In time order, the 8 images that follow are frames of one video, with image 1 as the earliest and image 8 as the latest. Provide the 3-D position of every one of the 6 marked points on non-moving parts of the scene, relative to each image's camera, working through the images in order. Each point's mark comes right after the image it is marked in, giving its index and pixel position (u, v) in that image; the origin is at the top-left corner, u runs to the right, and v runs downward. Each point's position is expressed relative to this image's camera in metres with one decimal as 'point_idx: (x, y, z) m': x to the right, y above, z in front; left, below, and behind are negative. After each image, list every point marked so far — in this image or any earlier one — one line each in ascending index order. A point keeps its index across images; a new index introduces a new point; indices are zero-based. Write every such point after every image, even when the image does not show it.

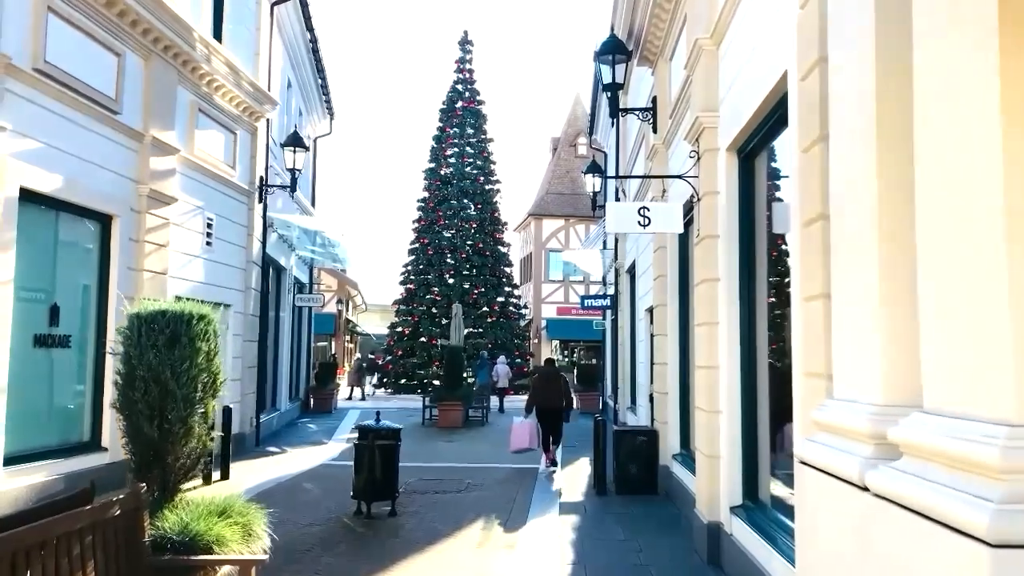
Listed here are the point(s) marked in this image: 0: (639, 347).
0: (+1.9, -0.9, +13.0) m
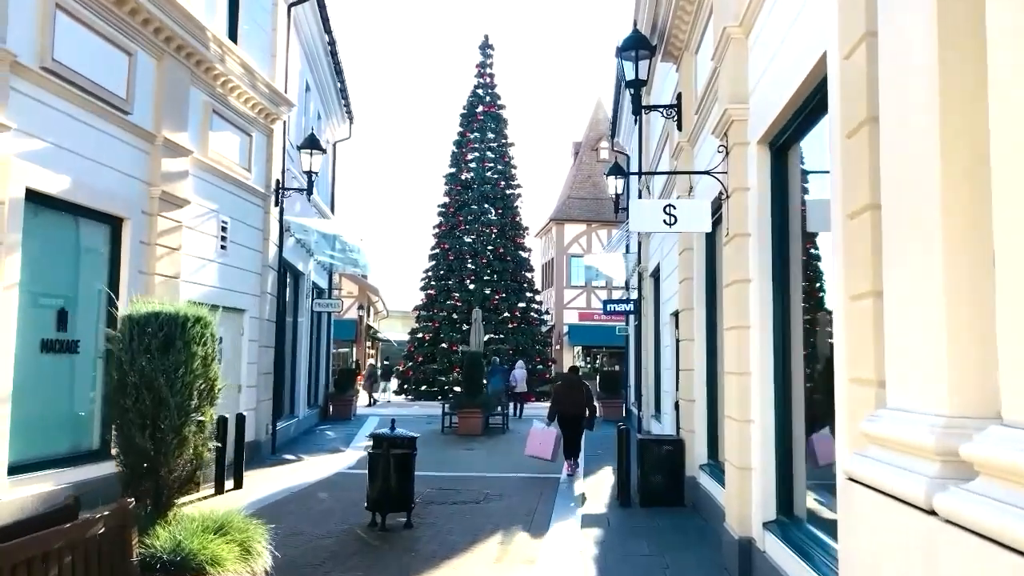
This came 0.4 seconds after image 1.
0: (+2.2, -1.0, +12.7) m
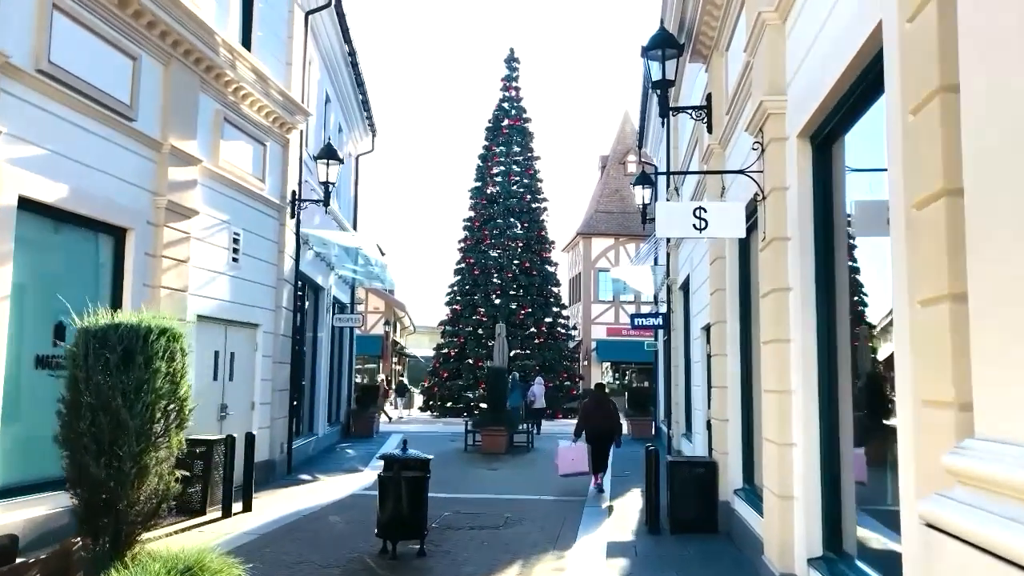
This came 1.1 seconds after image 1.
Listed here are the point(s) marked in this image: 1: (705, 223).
0: (+2.6, -1.1, +12.1) m
1: (+1.3, +0.4, +5.7) m
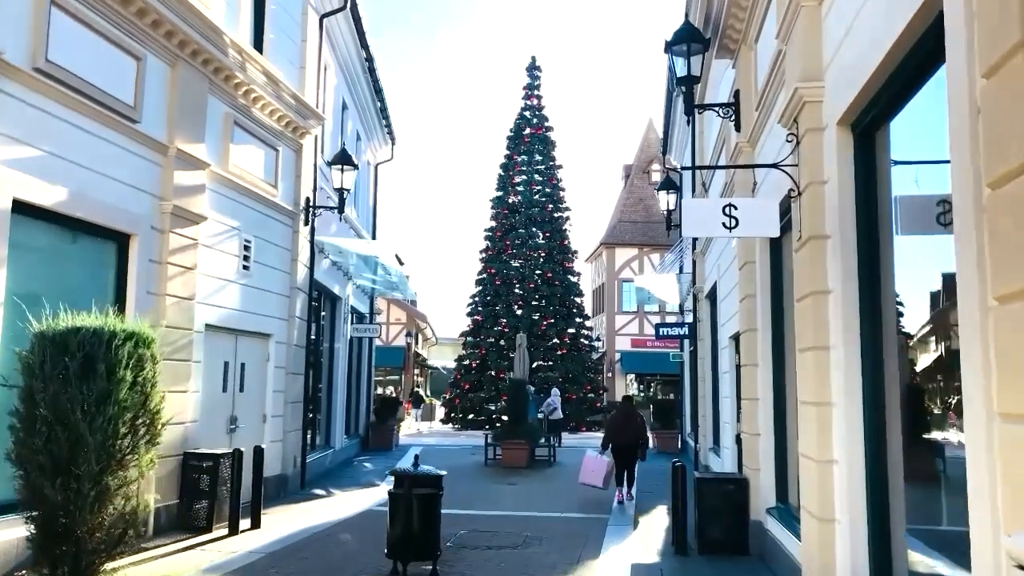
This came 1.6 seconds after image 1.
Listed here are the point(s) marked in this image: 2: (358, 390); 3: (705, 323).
0: (+2.8, -1.2, +11.6) m
1: (+1.4, +0.4, +5.3) m
2: (-3.5, -2.3, +19.6) m
3: (+3.2, -0.6, +14.2) m
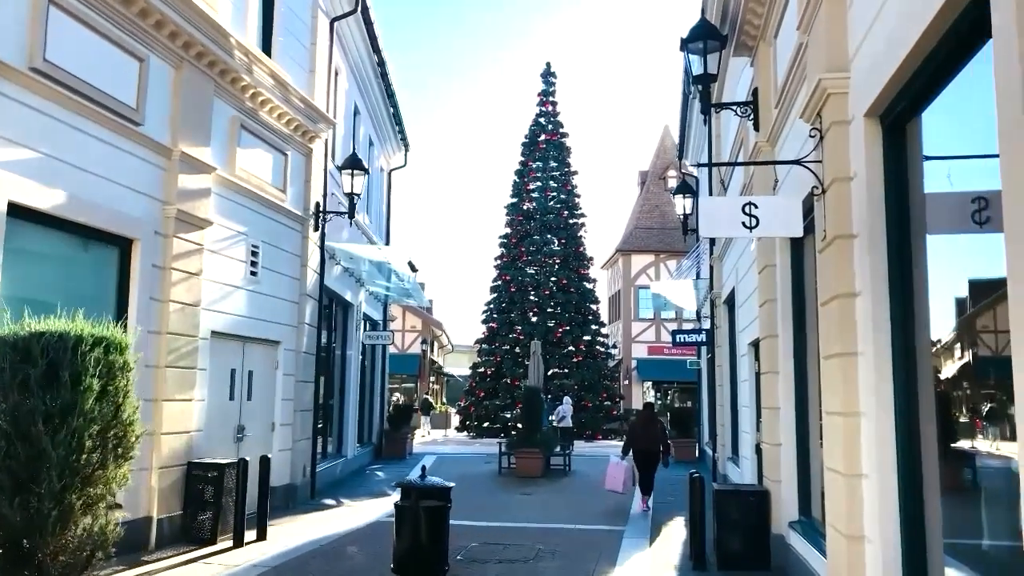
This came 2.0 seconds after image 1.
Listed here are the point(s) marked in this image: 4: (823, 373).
0: (+3.0, -1.3, +11.3) m
1: (+1.4, +0.4, +5.0) m
2: (-3.2, -2.5, +19.4) m
3: (+3.4, -0.7, +13.8) m
4: (+1.8, -0.5, +5.0) m
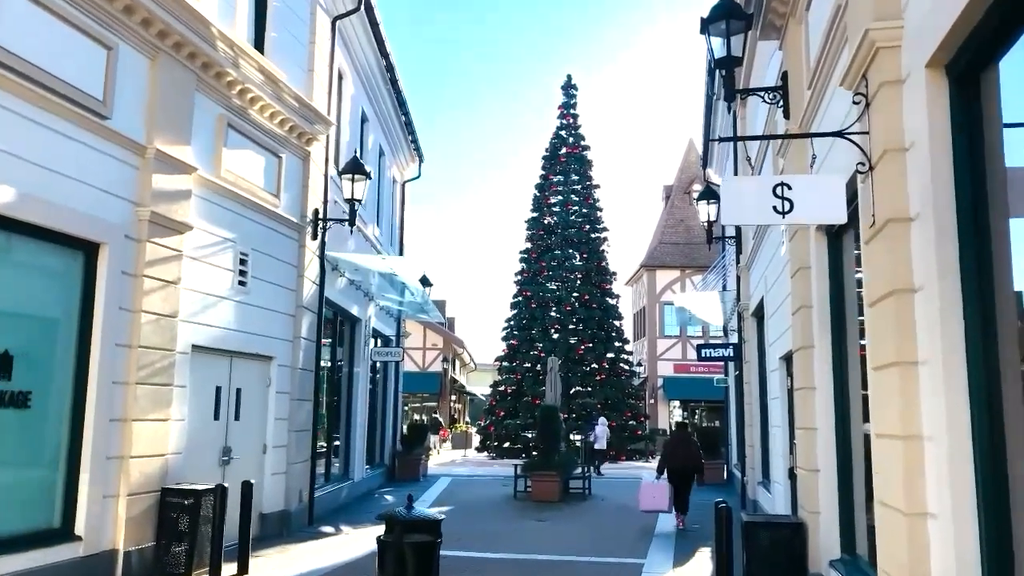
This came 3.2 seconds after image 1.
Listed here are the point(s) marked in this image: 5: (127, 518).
0: (+3.1, -1.4, +10.4) m
1: (+1.4, +0.4, +4.2) m
2: (-2.8, -2.8, +18.6) m
3: (+3.6, -0.8, +12.9) m
4: (+1.8, -0.5, +4.2) m
5: (-3.3, -2.0, +7.3) m
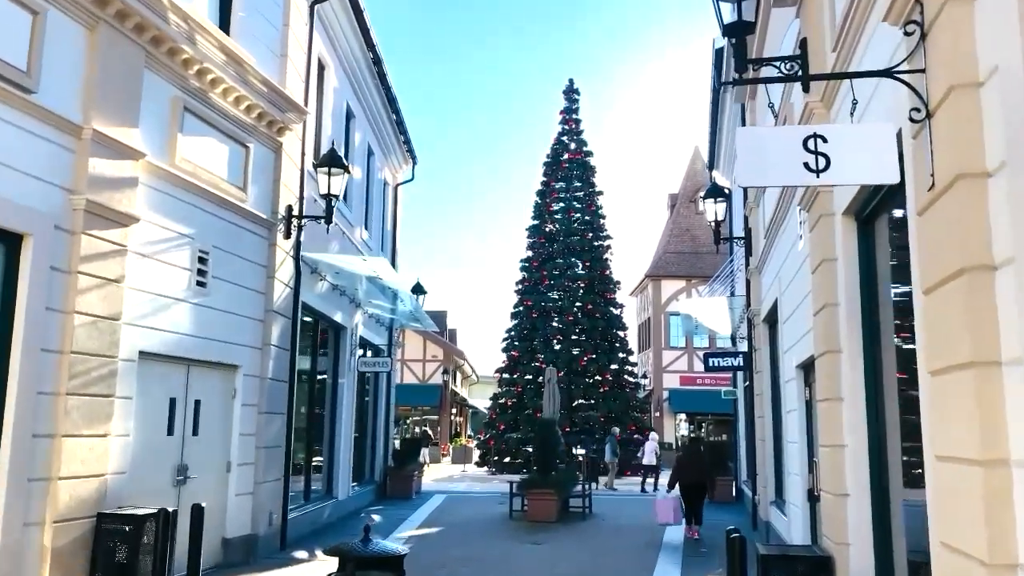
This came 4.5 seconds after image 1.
0: (+3.0, -1.5, +9.4) m
1: (+1.2, +0.5, +3.3) m
2: (-2.9, -3.0, +17.7) m
3: (+3.5, -0.9, +12.0) m
4: (+1.6, -0.4, +3.3) m
5: (-3.4, -1.9, +6.3) m
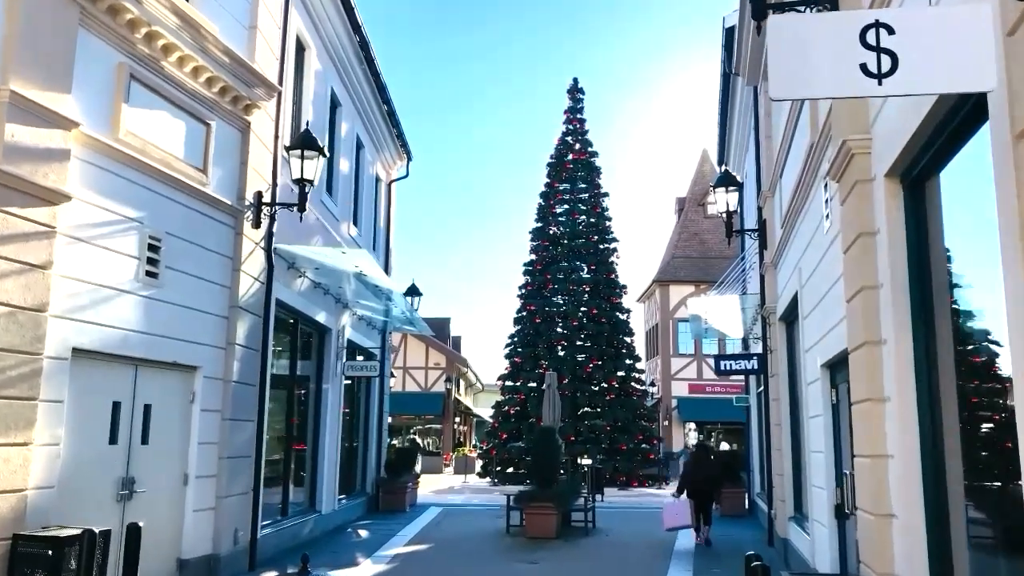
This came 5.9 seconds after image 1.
0: (+2.9, -1.4, +8.5) m
1: (+1.0, +0.6, +2.3) m
2: (-2.9, -3.0, +16.7) m
3: (+3.4, -0.8, +11.0) m
4: (+1.5, -0.3, +2.3) m
5: (-3.5, -1.8, +5.4) m
